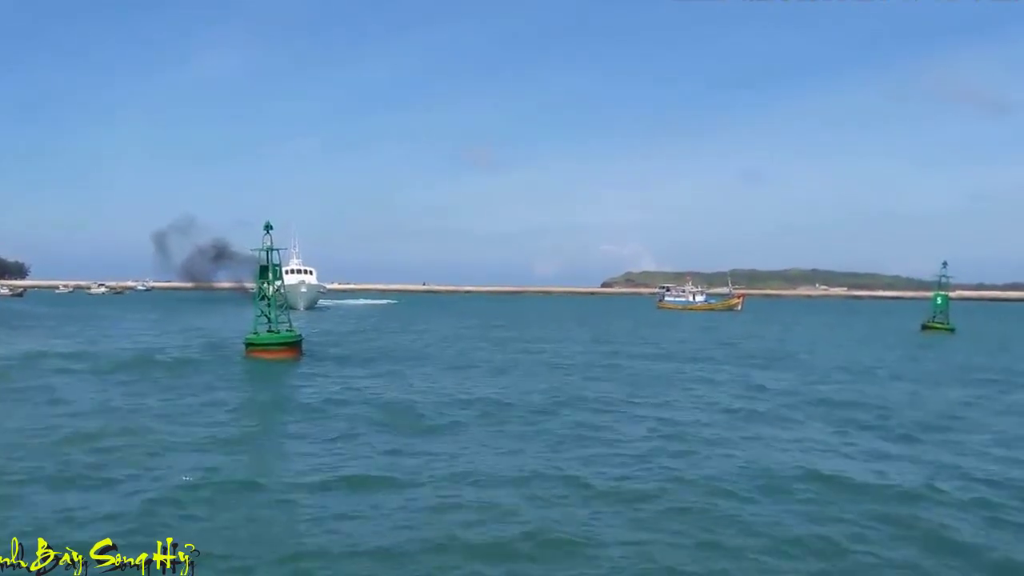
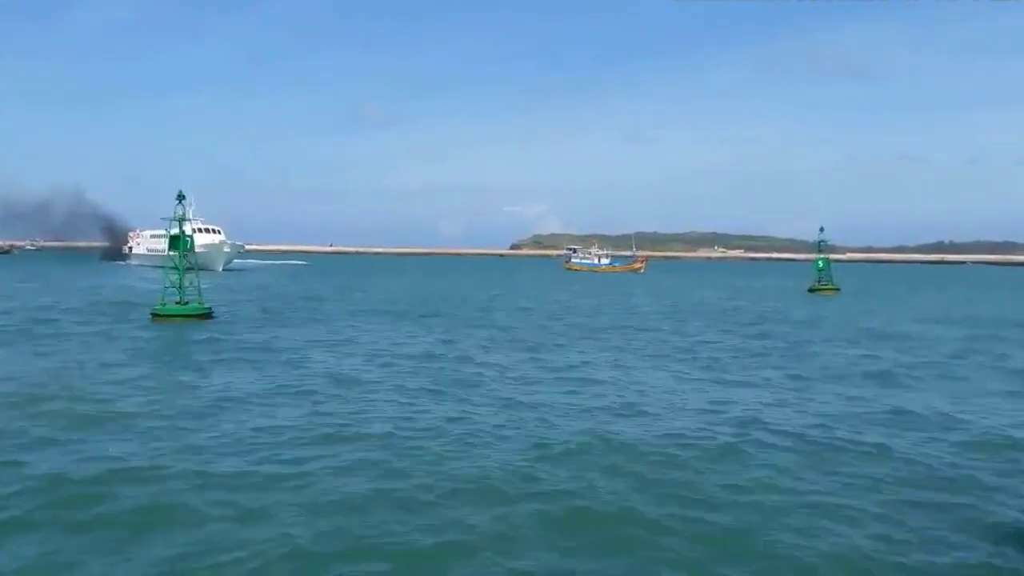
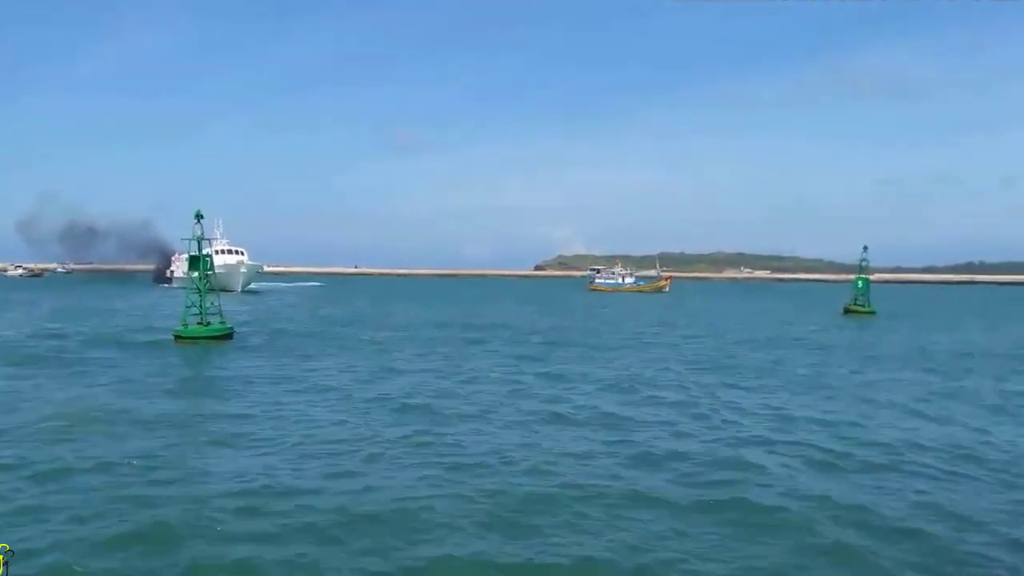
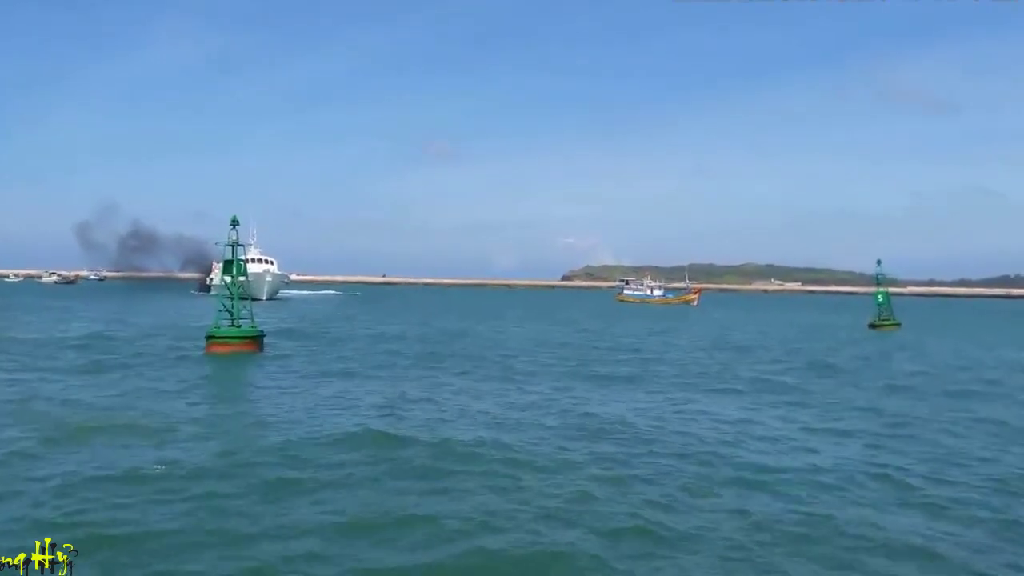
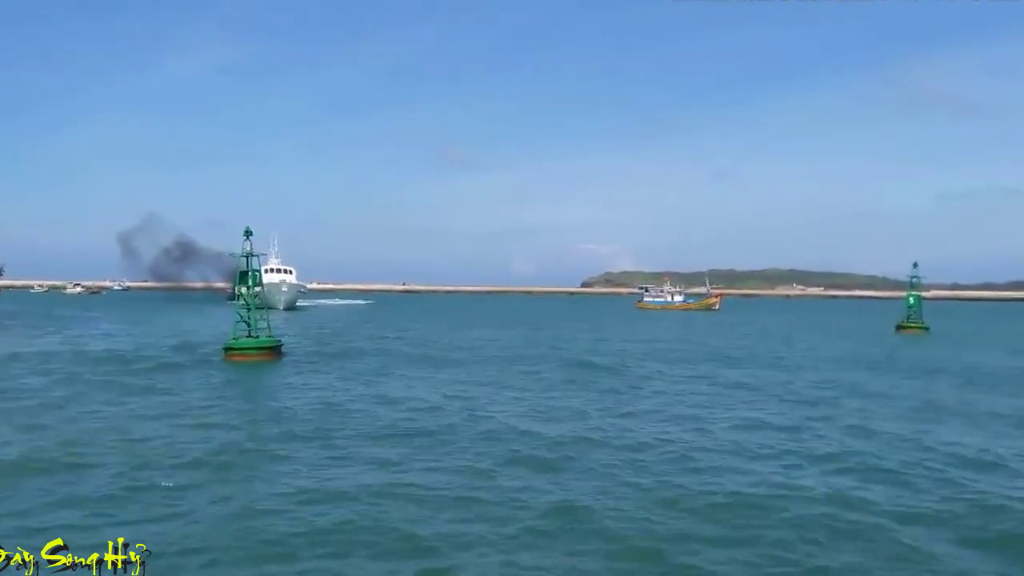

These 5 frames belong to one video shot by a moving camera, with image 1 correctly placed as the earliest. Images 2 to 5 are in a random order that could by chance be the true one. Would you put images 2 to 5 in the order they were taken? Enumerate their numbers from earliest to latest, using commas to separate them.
5, 4, 3, 2
